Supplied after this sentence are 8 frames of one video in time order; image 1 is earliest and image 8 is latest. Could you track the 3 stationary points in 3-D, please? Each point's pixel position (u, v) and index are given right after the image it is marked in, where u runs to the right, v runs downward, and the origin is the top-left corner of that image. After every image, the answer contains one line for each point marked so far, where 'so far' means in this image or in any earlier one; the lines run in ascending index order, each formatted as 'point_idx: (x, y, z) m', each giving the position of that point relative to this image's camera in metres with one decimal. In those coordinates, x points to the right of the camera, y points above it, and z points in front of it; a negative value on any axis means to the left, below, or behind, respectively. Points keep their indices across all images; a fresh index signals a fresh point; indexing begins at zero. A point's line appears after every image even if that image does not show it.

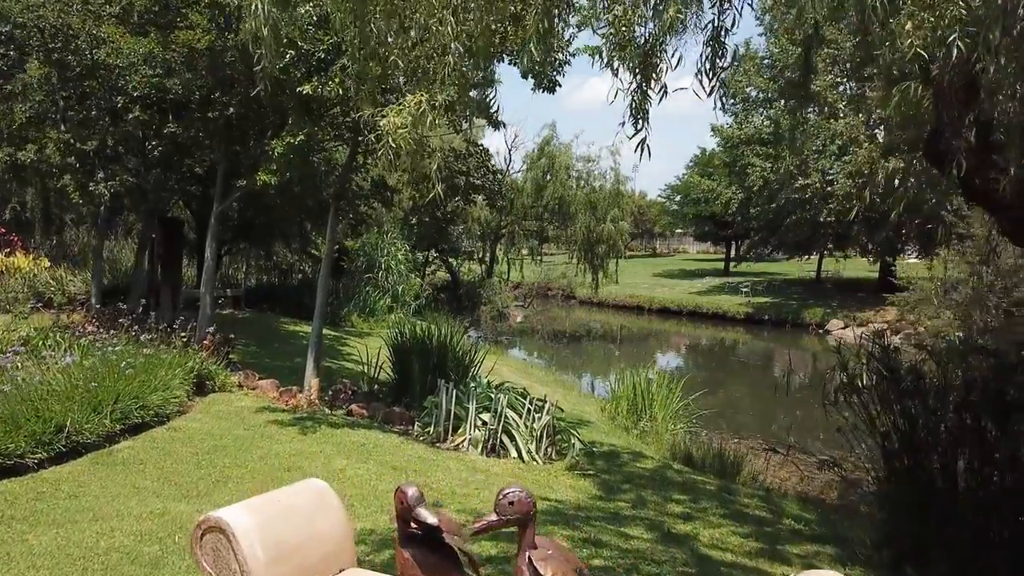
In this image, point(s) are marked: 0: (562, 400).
0: (+0.7, -1.5, +9.6) m
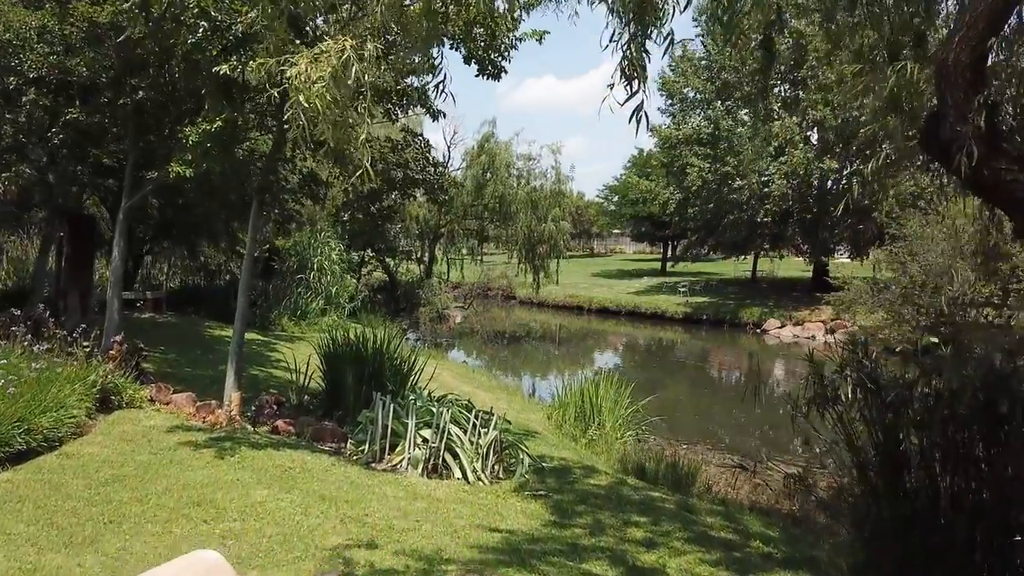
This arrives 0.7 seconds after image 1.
0: (-0.1, -1.6, +9.1) m
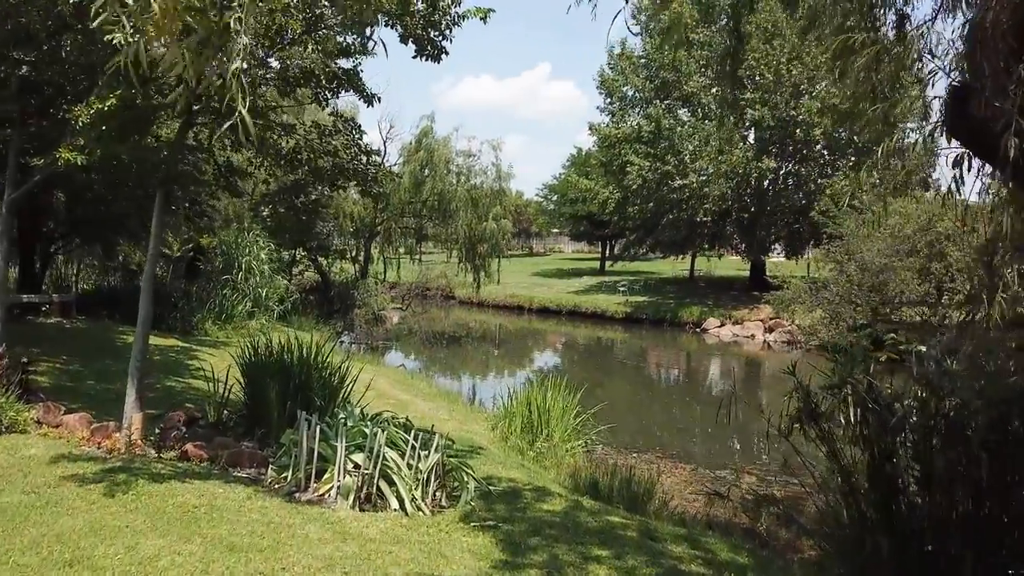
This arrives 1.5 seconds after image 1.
0: (-0.8, -1.6, +8.5) m
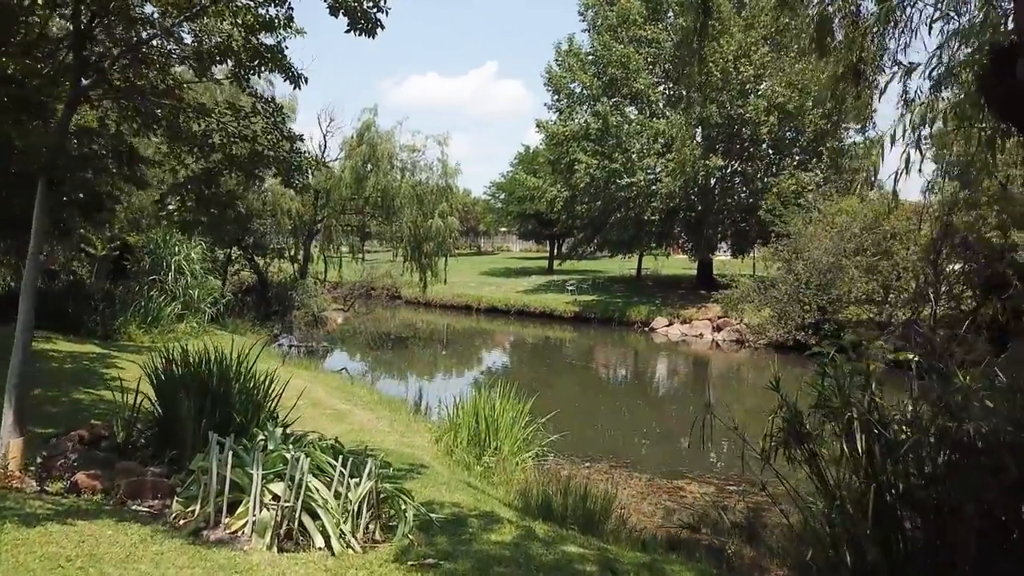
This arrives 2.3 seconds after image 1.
0: (-1.4, -1.6, +7.9) m
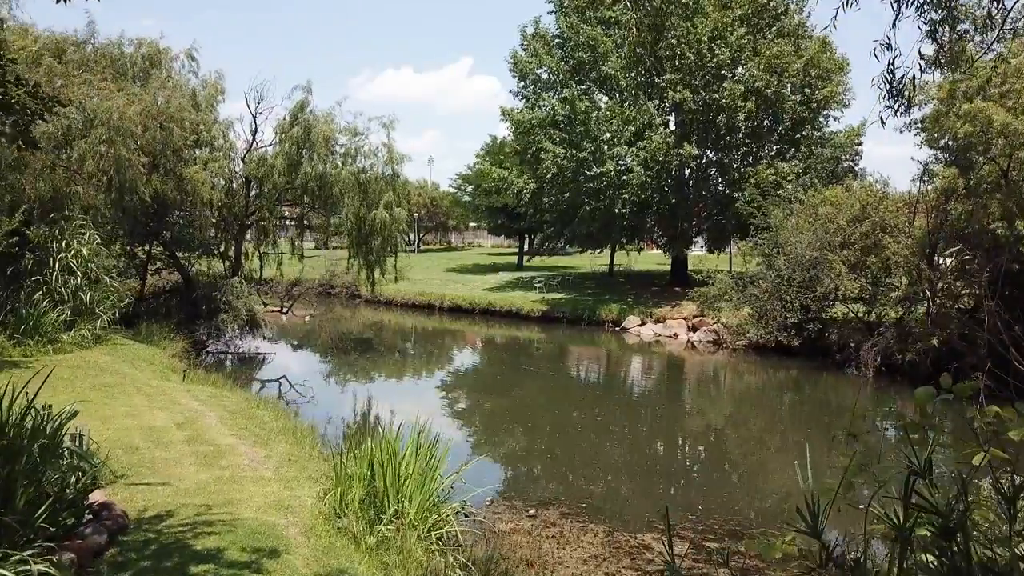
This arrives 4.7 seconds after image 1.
0: (-2.1, -1.6, +6.0) m
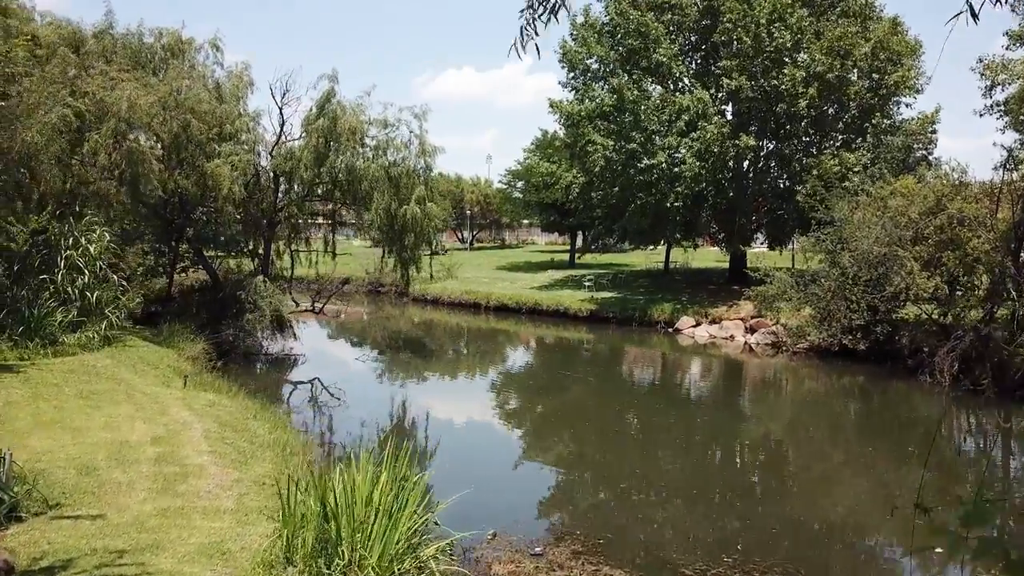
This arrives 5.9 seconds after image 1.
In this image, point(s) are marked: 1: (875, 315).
0: (-2.2, -1.7, +5.2) m
1: (+9.2, -0.7, +17.9) m
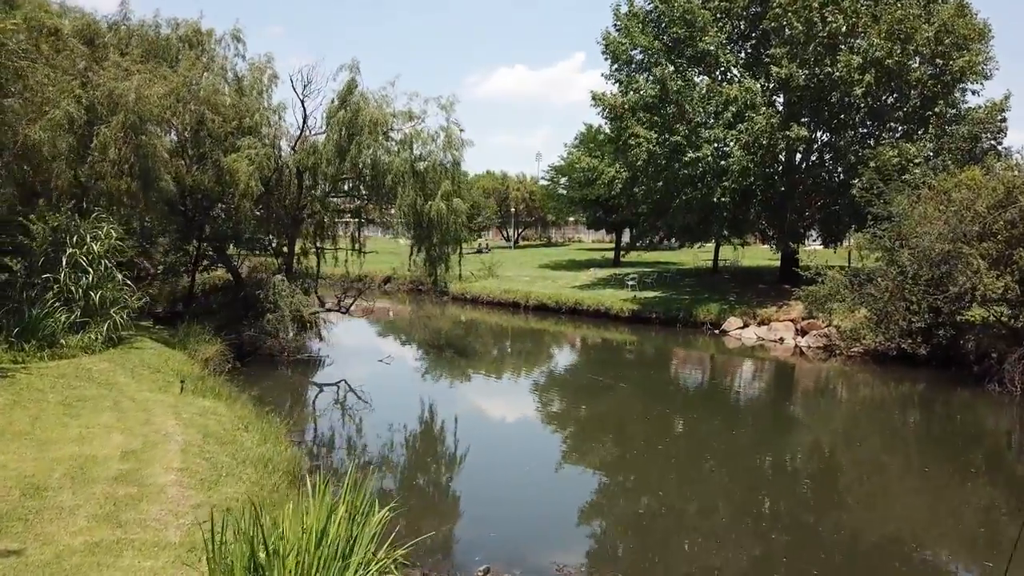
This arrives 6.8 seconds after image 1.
0: (-2.3, -1.7, +4.6) m
1: (+10.0, -0.7, +16.4) m
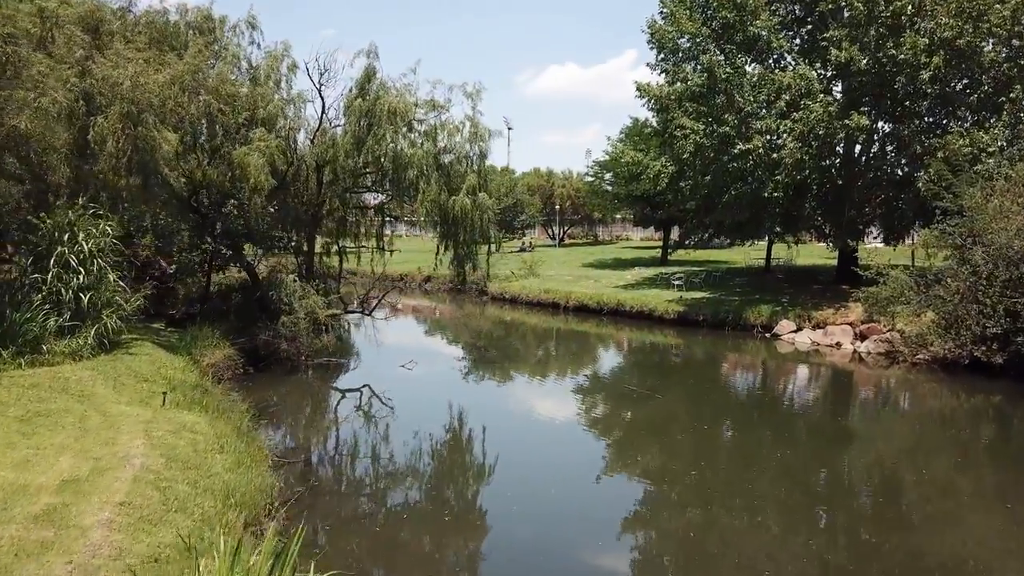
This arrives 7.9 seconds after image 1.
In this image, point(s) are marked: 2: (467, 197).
0: (-2.5, -1.7, +3.7) m
1: (+10.6, -0.7, +14.6) m
2: (-1.0, +2.0, +15.7) m
